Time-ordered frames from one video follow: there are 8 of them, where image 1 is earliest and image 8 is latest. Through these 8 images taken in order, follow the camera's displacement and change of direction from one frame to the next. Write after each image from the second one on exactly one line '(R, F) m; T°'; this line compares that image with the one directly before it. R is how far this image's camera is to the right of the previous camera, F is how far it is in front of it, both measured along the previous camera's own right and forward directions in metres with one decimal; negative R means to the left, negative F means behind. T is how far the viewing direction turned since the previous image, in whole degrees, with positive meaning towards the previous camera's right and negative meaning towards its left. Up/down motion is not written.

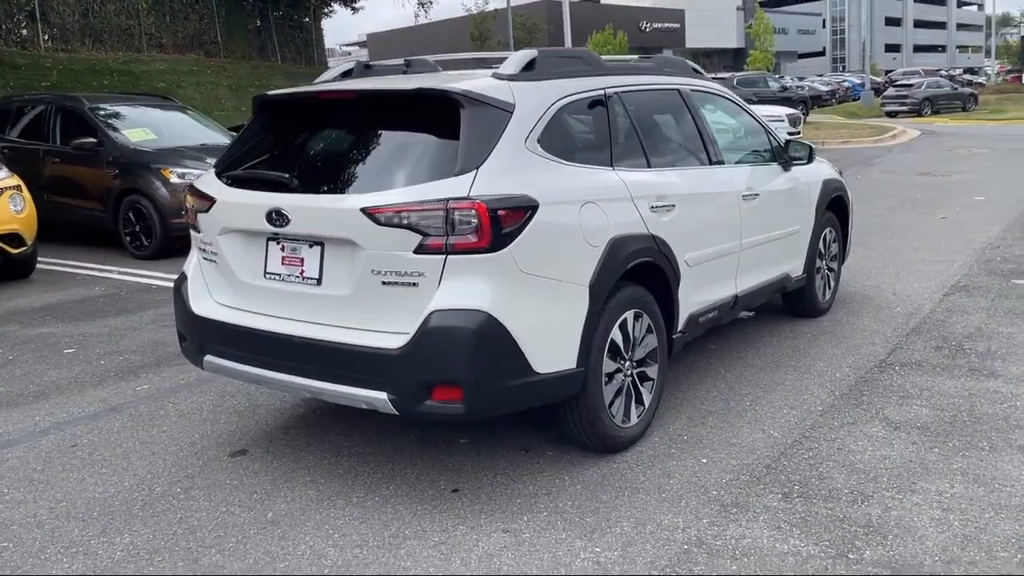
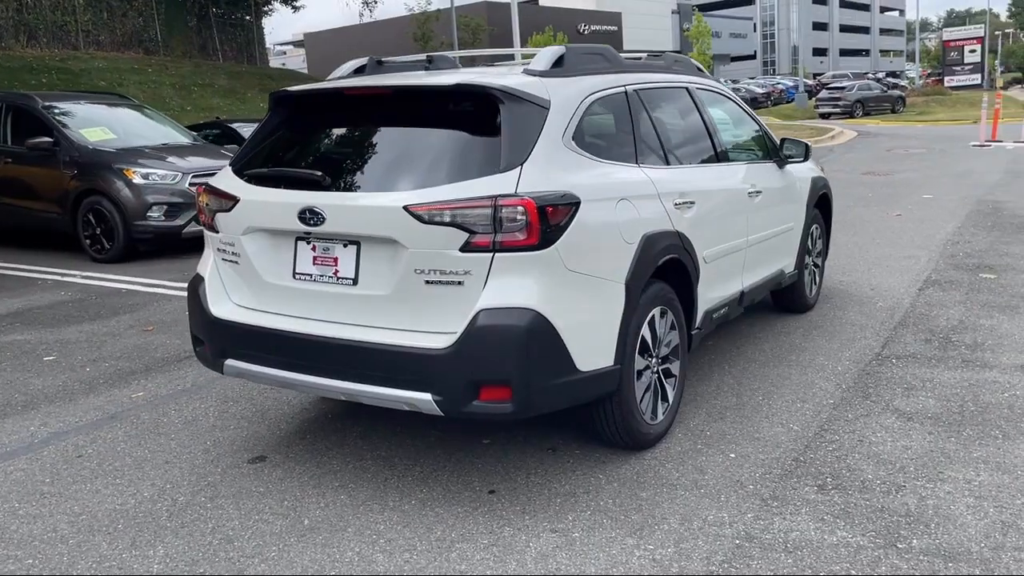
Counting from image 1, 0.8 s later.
(-0.4, +0.1) m; +4°
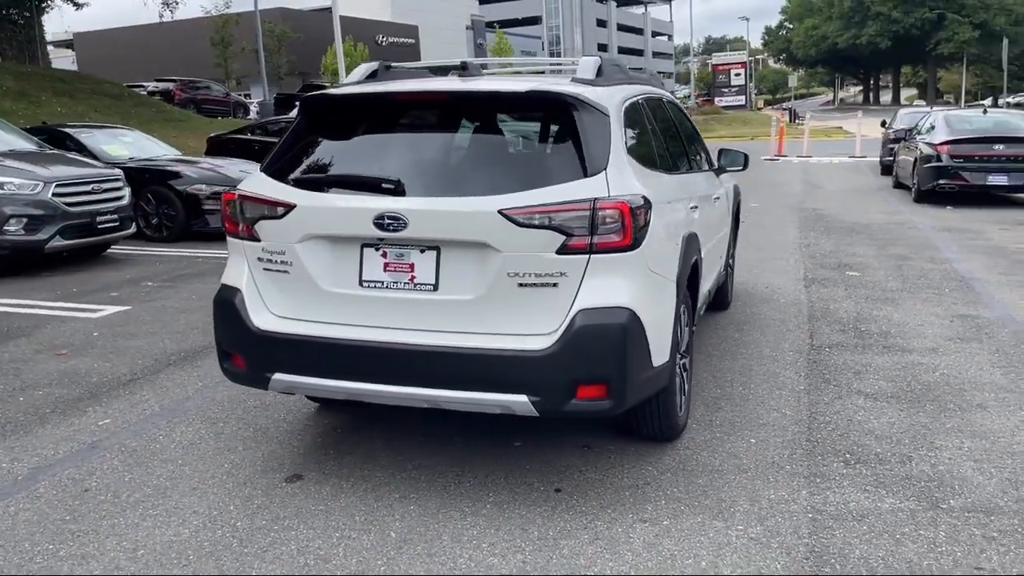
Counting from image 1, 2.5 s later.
(-1.2, +0.1) m; +13°
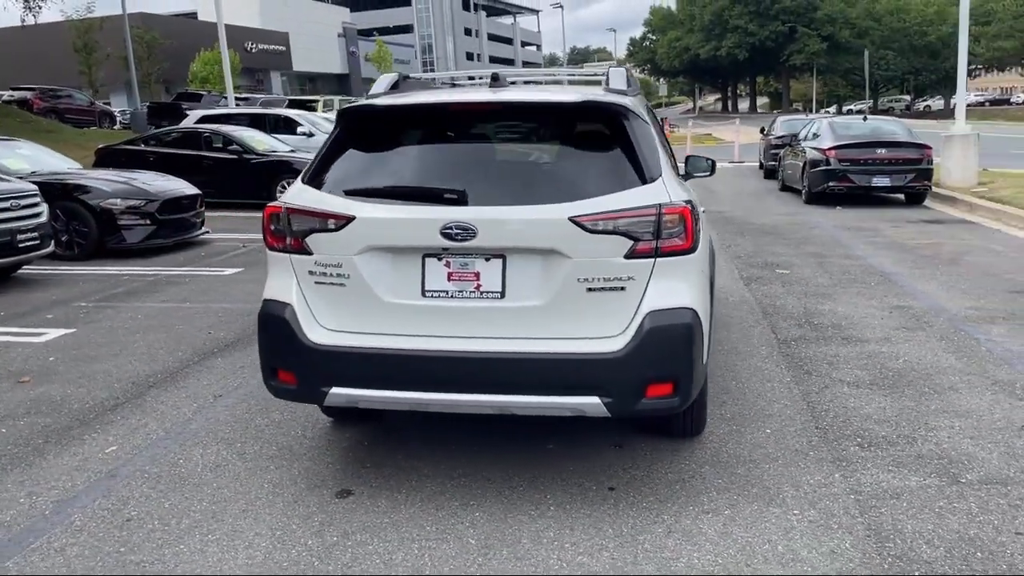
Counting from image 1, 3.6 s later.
(-0.8, 0.0) m; +8°
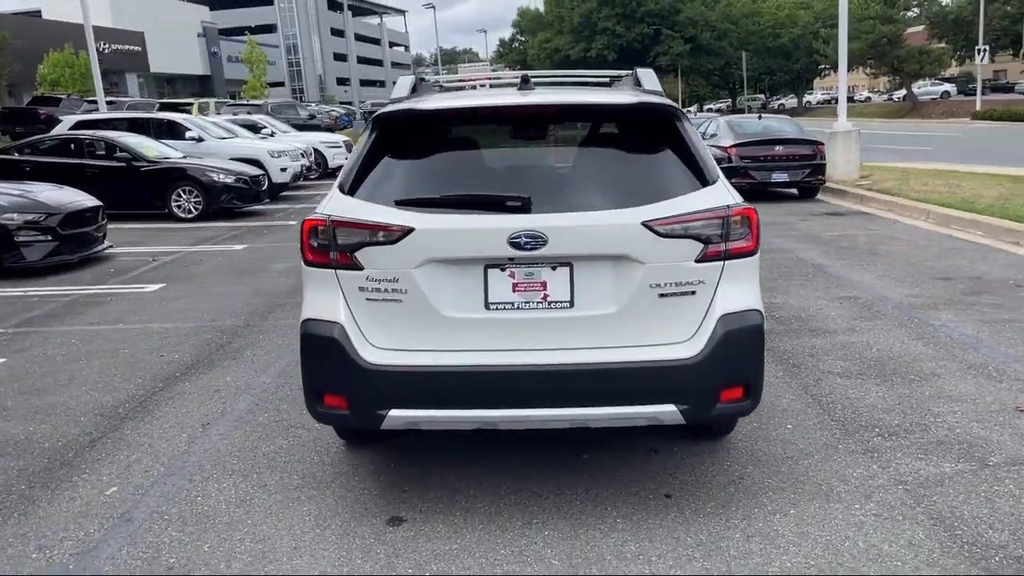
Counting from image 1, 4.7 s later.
(-0.8, +0.2) m; +8°
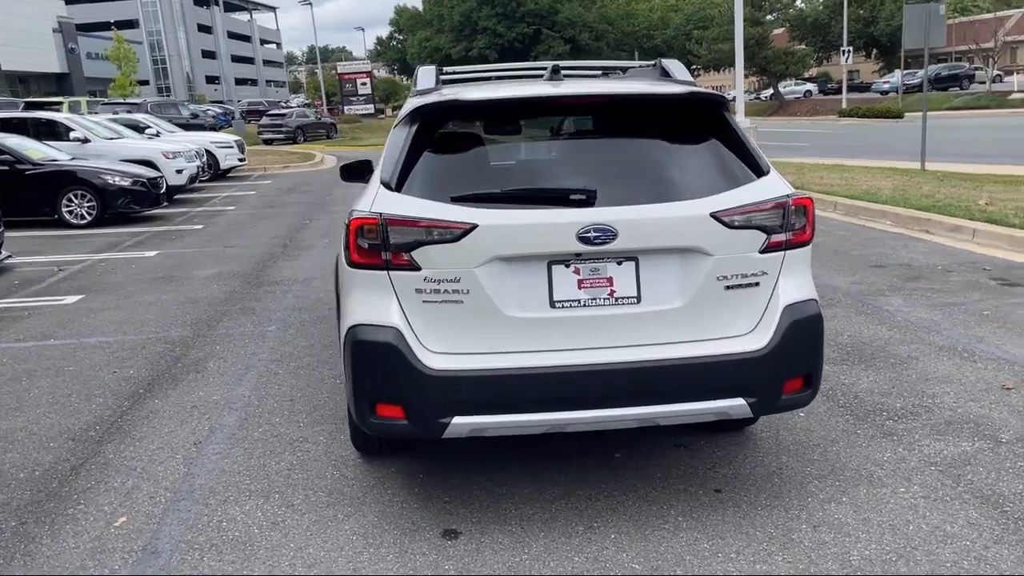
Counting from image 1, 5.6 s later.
(-0.7, +0.2) m; +8°
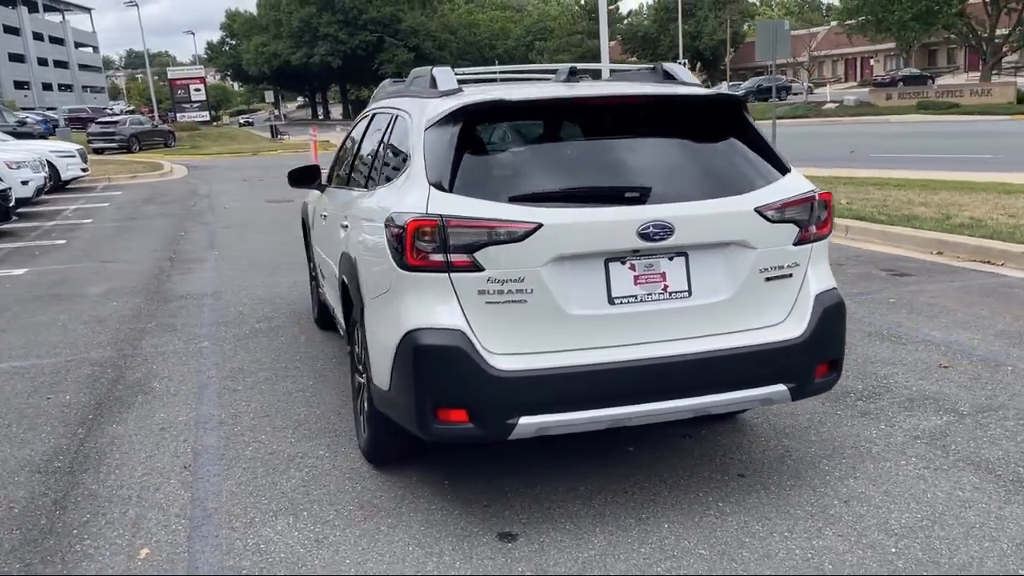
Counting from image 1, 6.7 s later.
(-0.8, +0.1) m; +10°
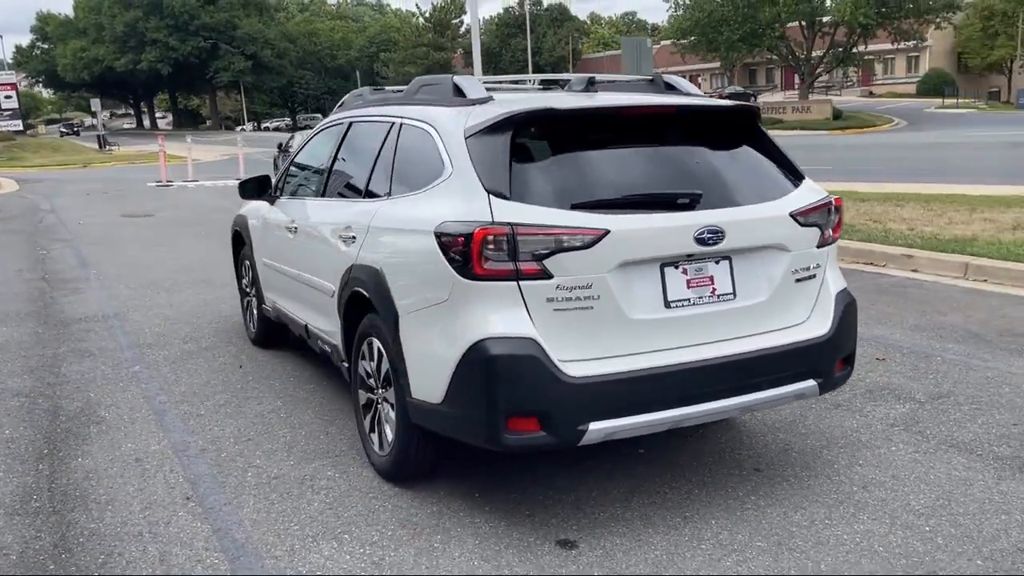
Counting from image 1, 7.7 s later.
(-0.8, +0.1) m; +10°
